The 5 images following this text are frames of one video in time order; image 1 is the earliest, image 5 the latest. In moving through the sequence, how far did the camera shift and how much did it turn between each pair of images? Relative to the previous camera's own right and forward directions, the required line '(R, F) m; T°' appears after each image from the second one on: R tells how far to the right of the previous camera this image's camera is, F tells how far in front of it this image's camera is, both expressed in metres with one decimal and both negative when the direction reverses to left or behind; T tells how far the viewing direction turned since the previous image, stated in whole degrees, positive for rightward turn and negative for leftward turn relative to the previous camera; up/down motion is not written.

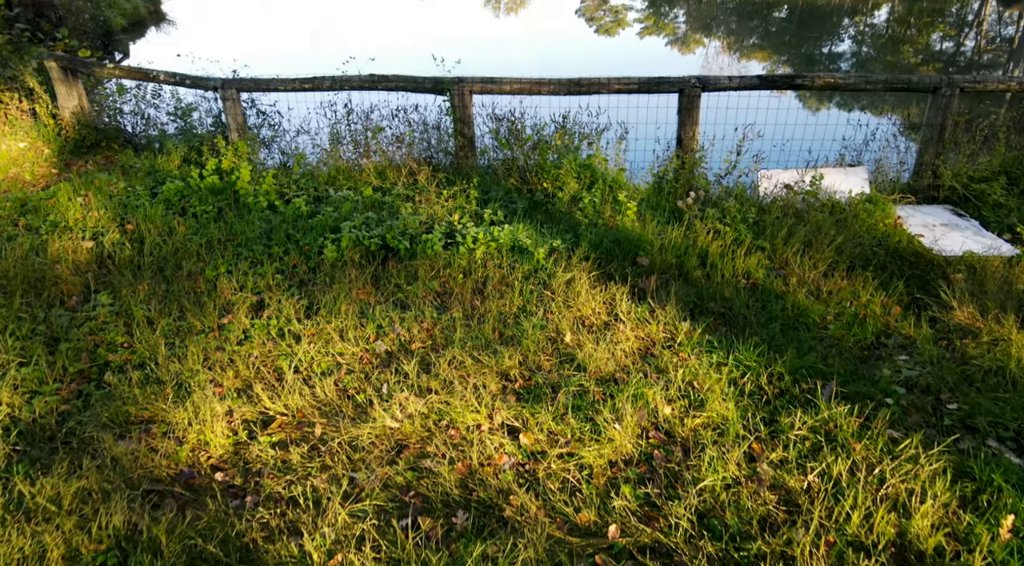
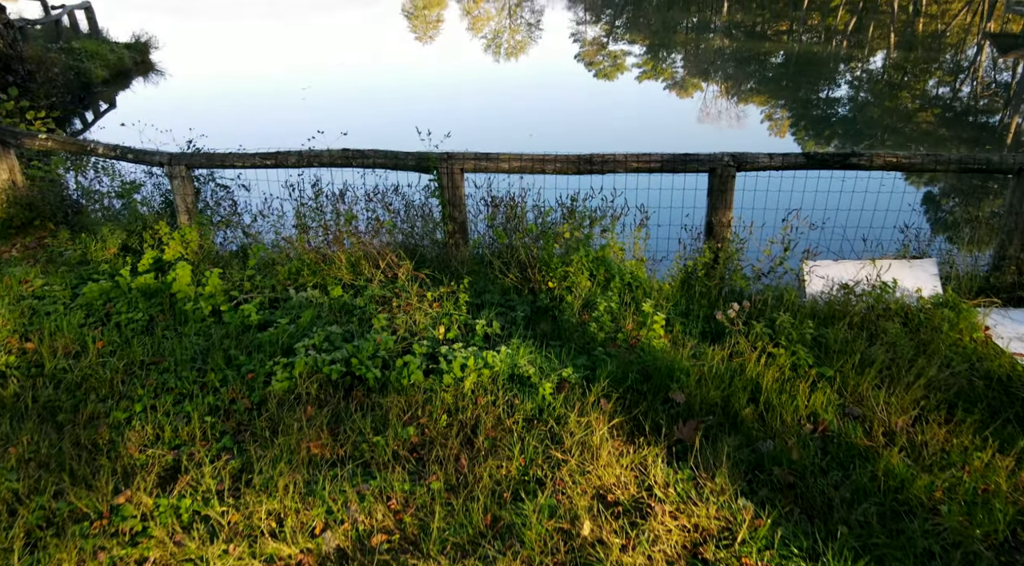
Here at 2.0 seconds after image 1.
(0.0, +1.0) m; 0°
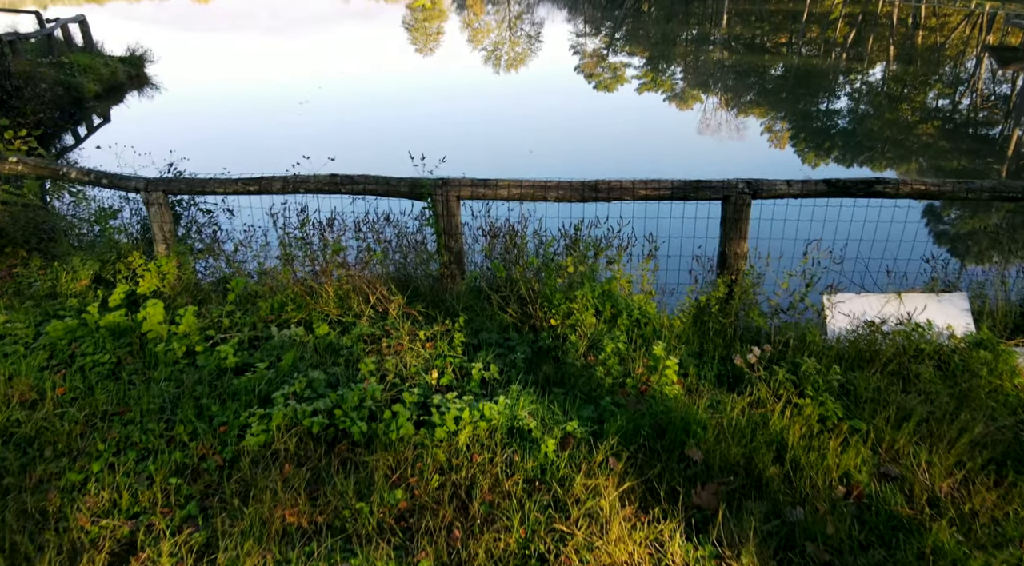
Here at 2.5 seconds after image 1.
(0.0, +0.3) m; 0°
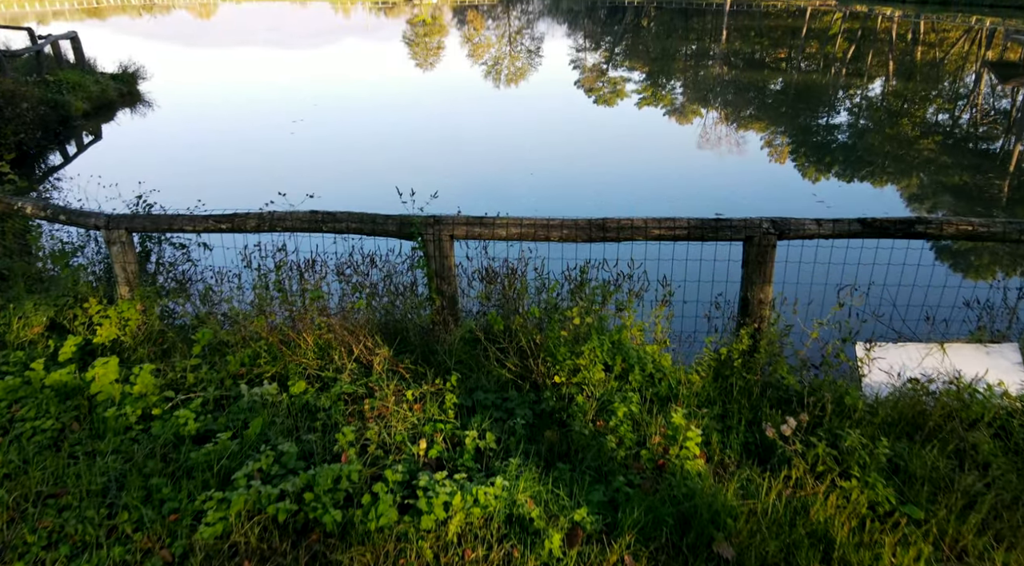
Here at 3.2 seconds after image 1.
(0.0, +0.5) m; 0°
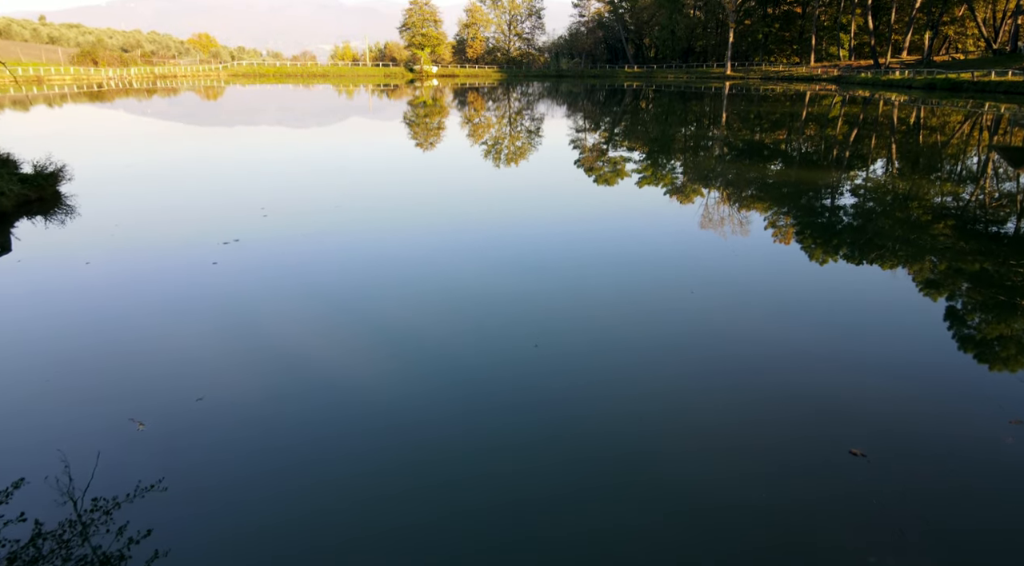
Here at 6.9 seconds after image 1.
(0.0, +3.7) m; 0°
